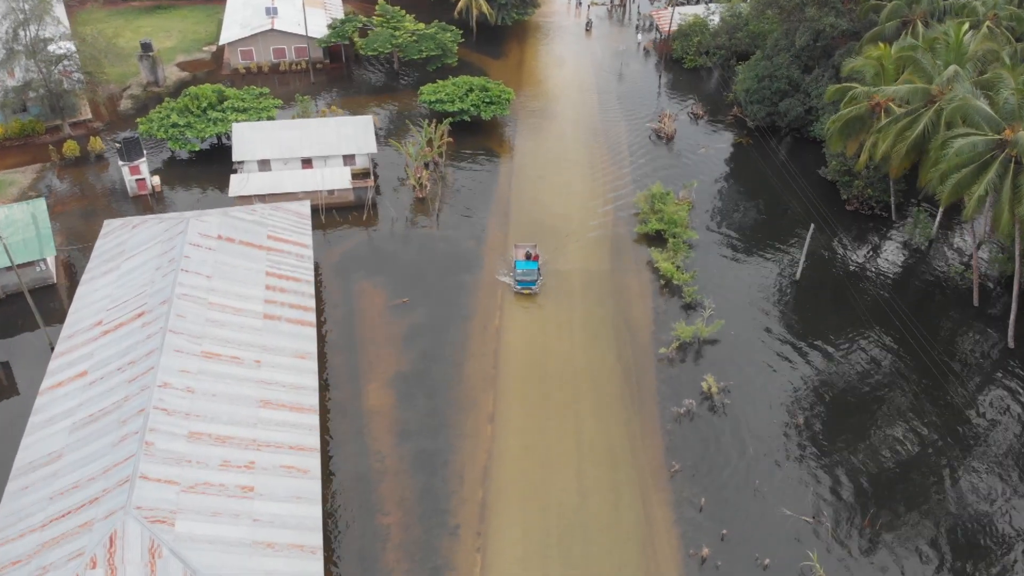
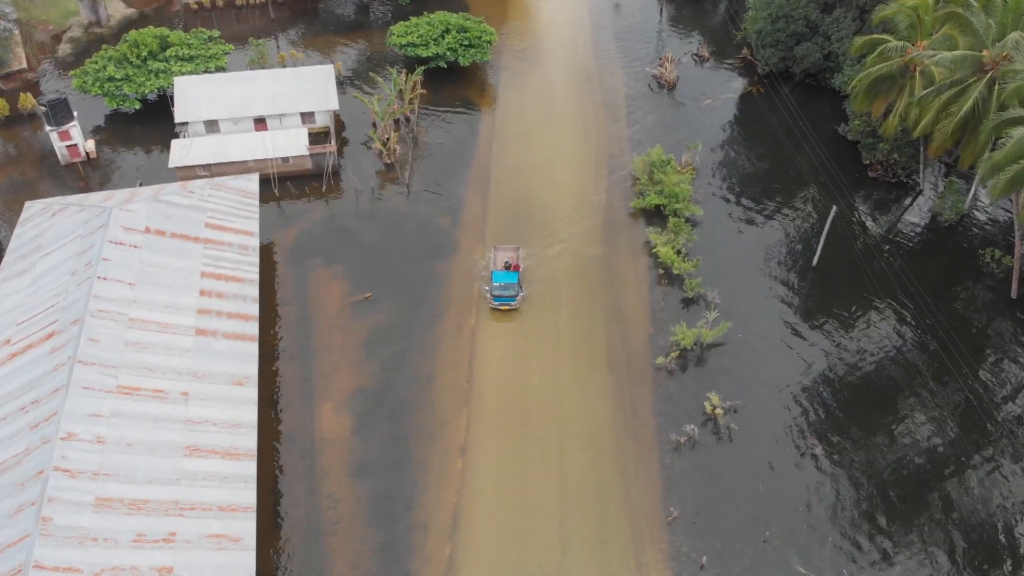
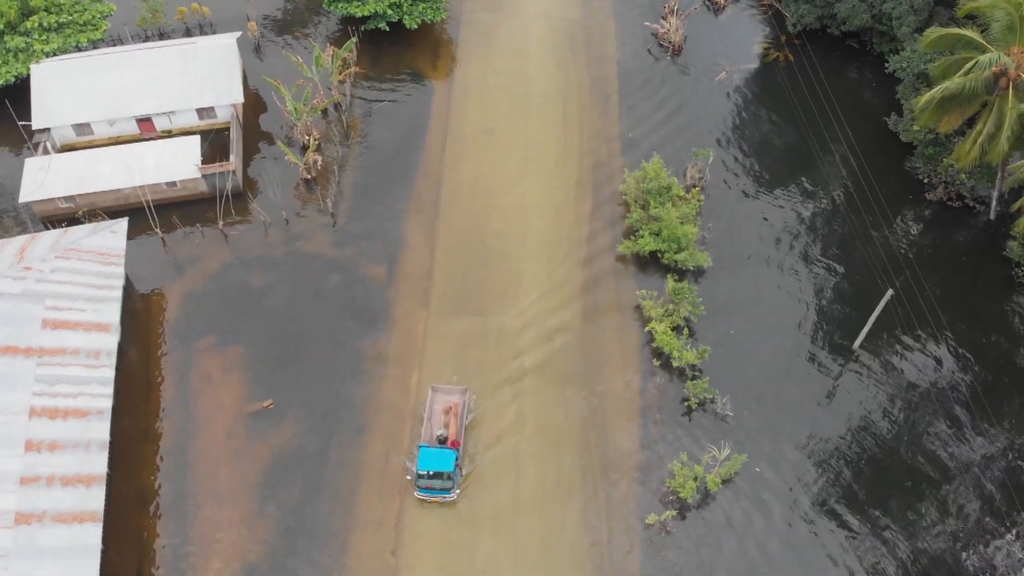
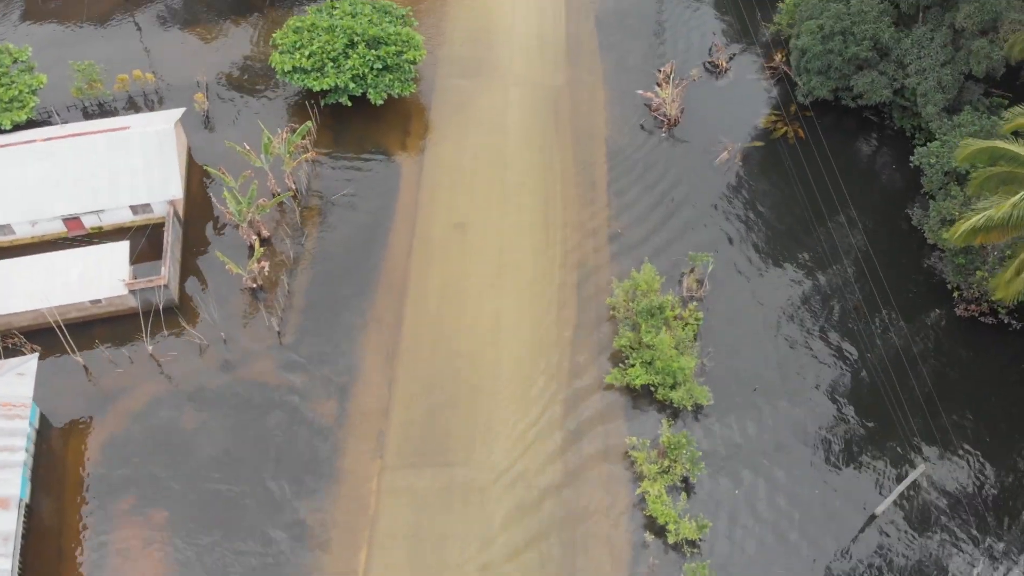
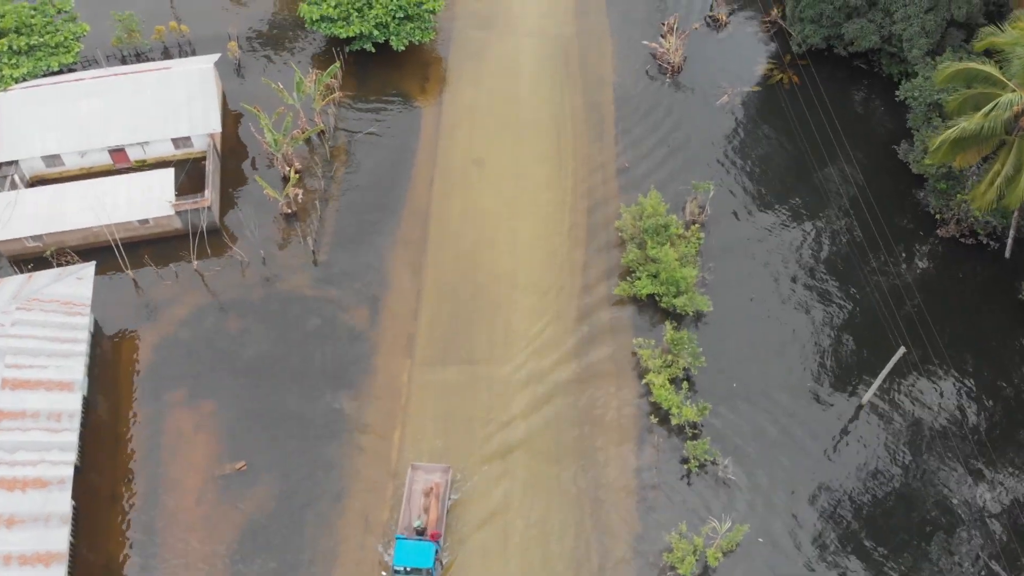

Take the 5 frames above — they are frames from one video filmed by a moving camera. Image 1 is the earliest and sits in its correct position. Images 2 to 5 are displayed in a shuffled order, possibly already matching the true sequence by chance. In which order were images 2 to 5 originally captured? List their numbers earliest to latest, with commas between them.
2, 3, 5, 4
